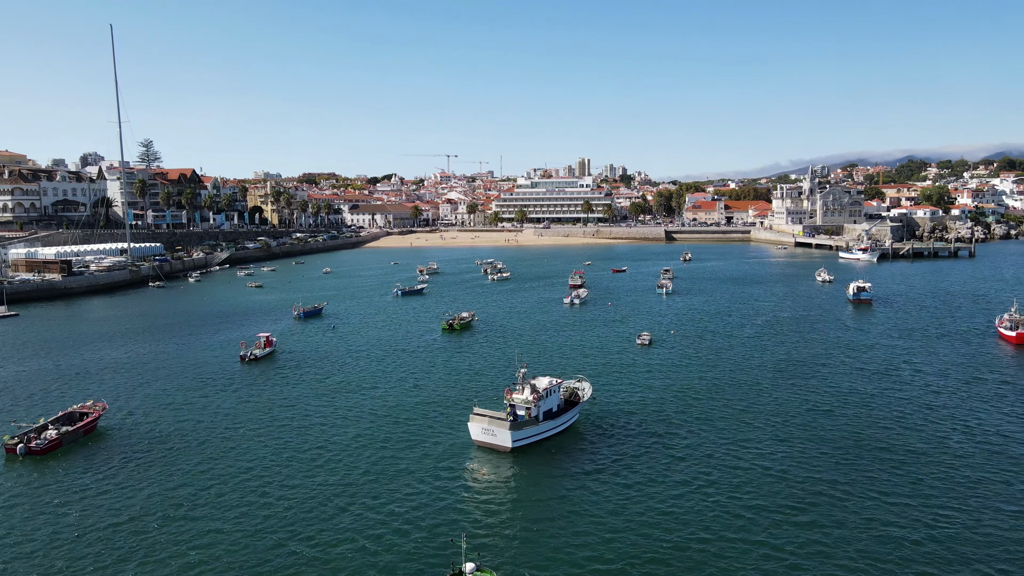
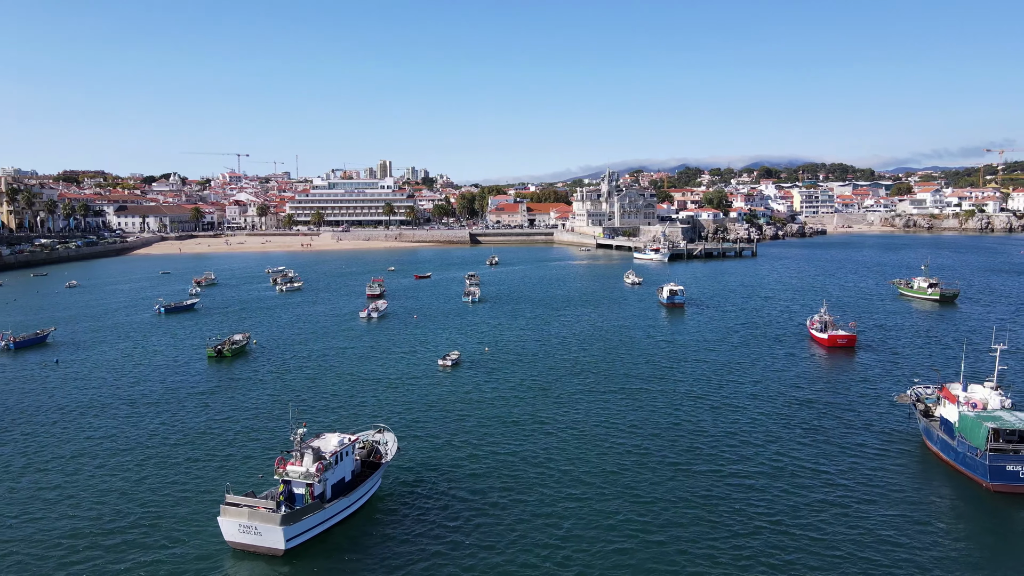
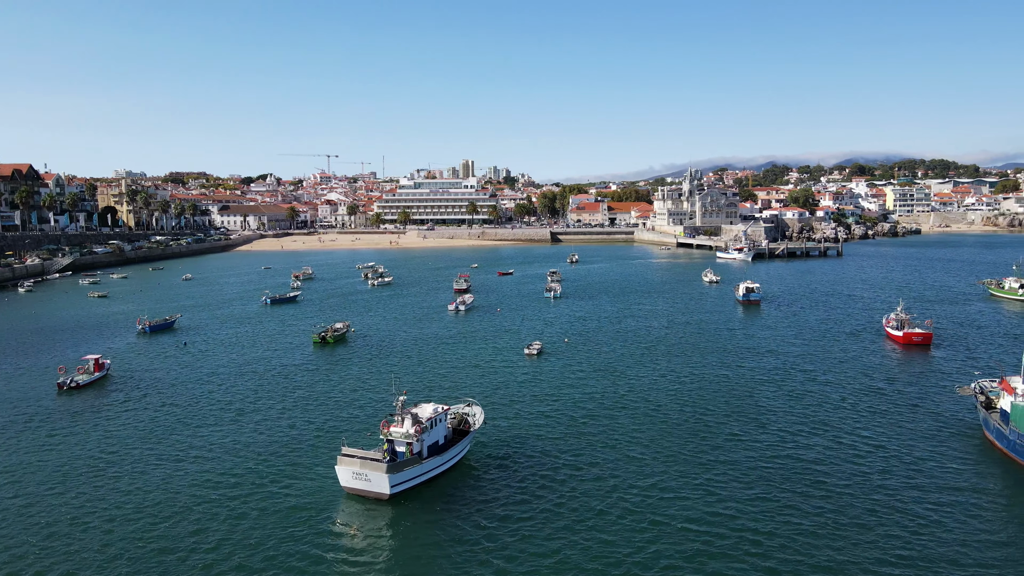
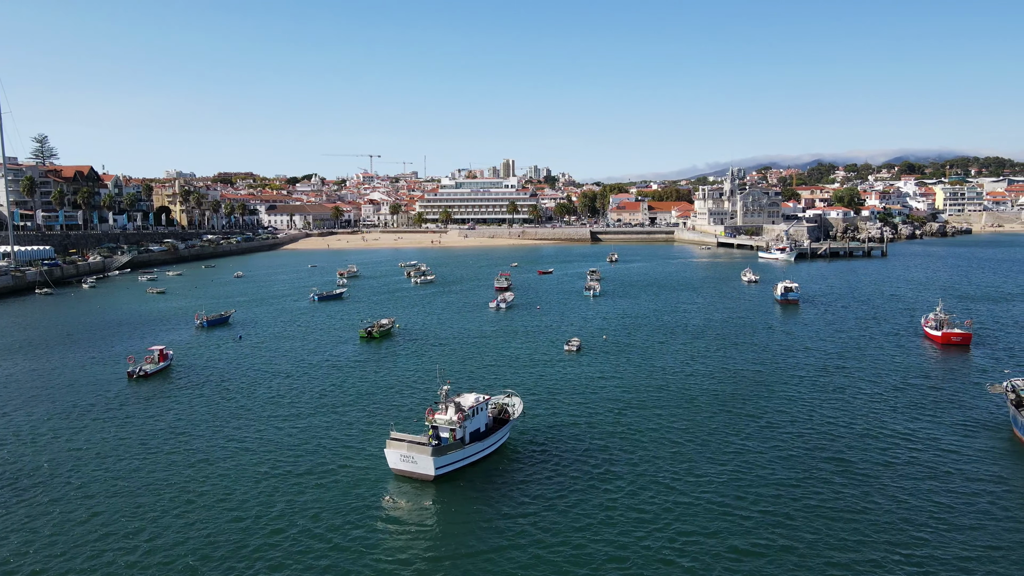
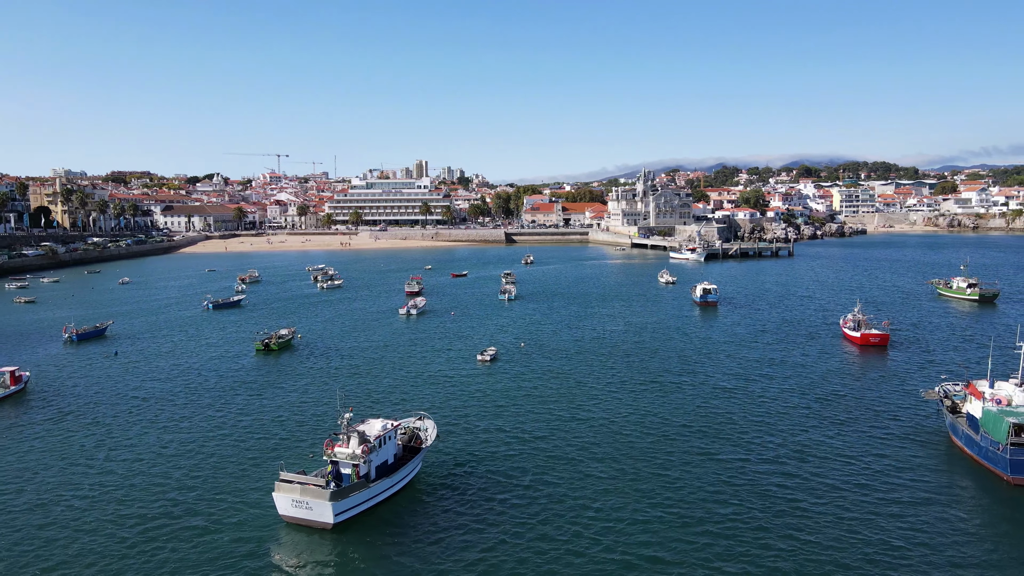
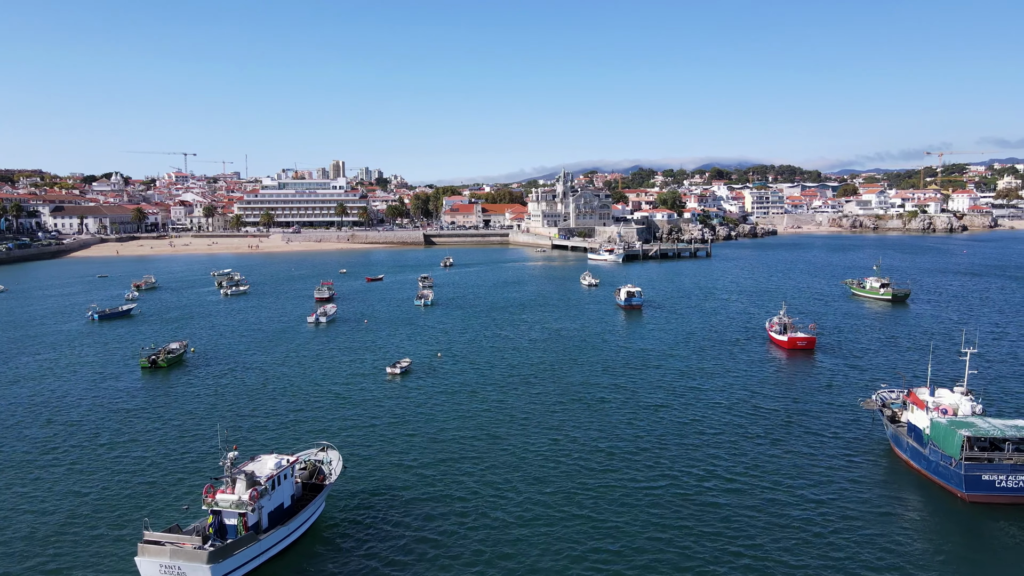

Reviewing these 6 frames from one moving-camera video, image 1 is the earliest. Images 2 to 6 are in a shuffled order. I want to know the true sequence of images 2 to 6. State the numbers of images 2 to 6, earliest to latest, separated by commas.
4, 3, 5, 2, 6
